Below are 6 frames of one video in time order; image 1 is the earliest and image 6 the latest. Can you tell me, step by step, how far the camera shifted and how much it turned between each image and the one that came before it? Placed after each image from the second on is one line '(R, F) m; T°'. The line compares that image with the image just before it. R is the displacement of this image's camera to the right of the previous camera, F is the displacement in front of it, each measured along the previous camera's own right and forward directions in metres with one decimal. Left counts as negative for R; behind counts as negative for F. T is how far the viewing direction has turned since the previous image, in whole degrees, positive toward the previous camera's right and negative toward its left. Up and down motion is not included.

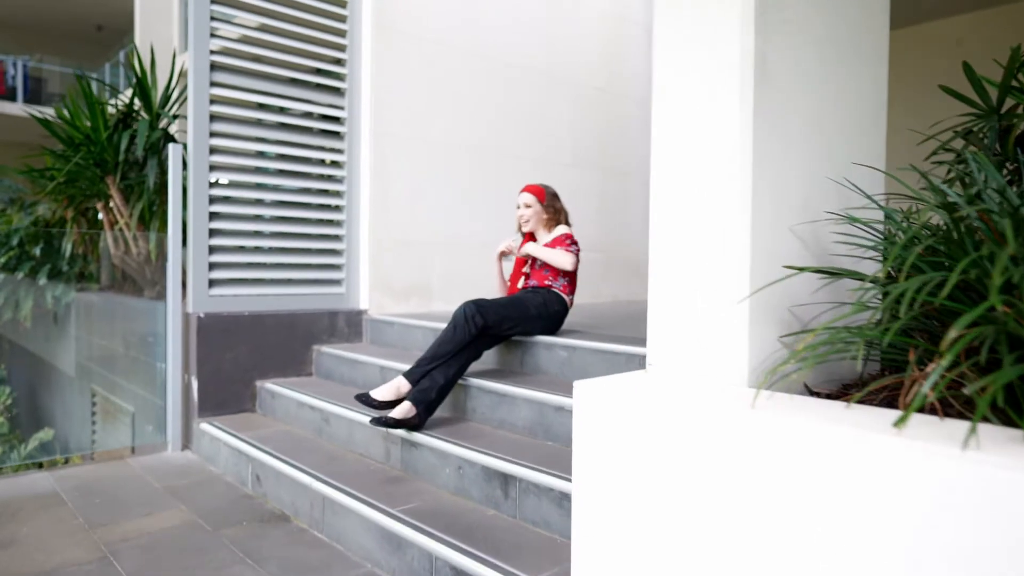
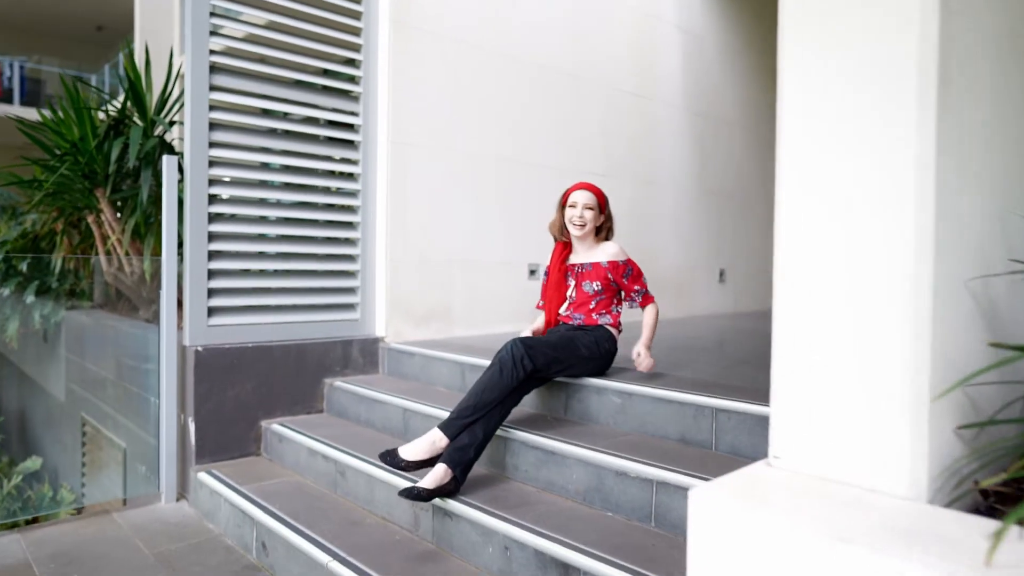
(-0.2, +0.4) m; 0°
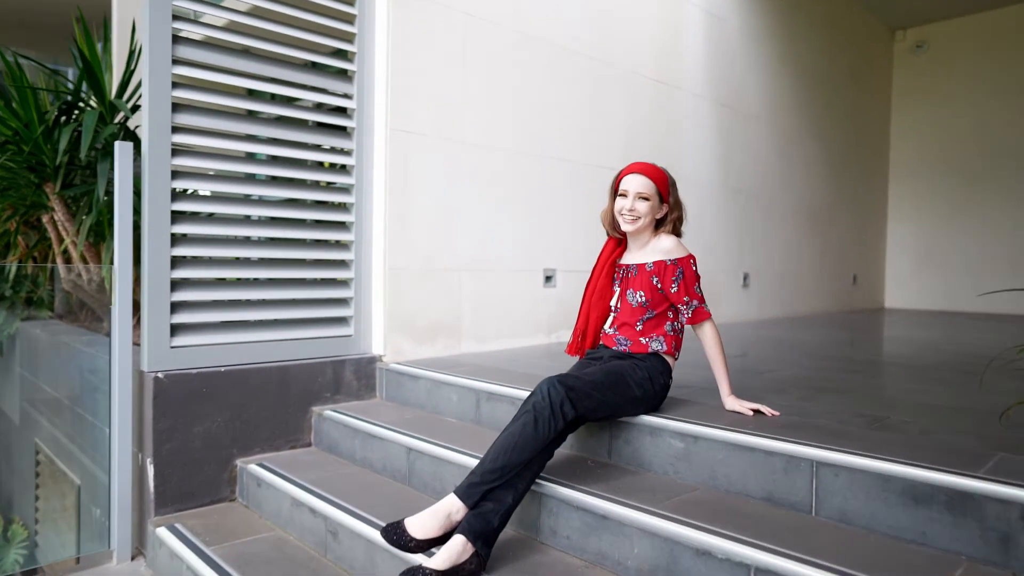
(-0.1, +0.5) m; +1°
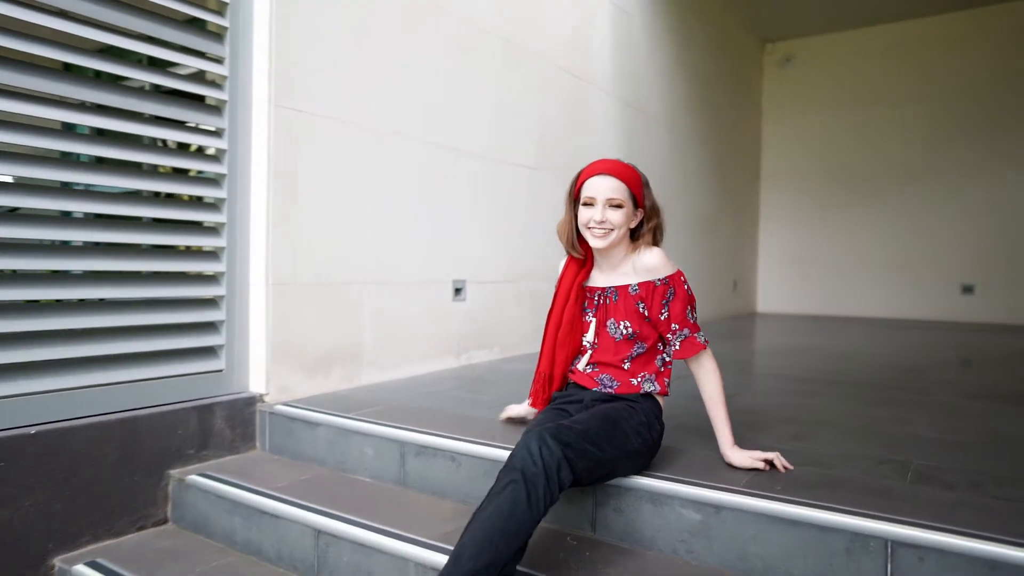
(-0.2, +0.5) m; +12°
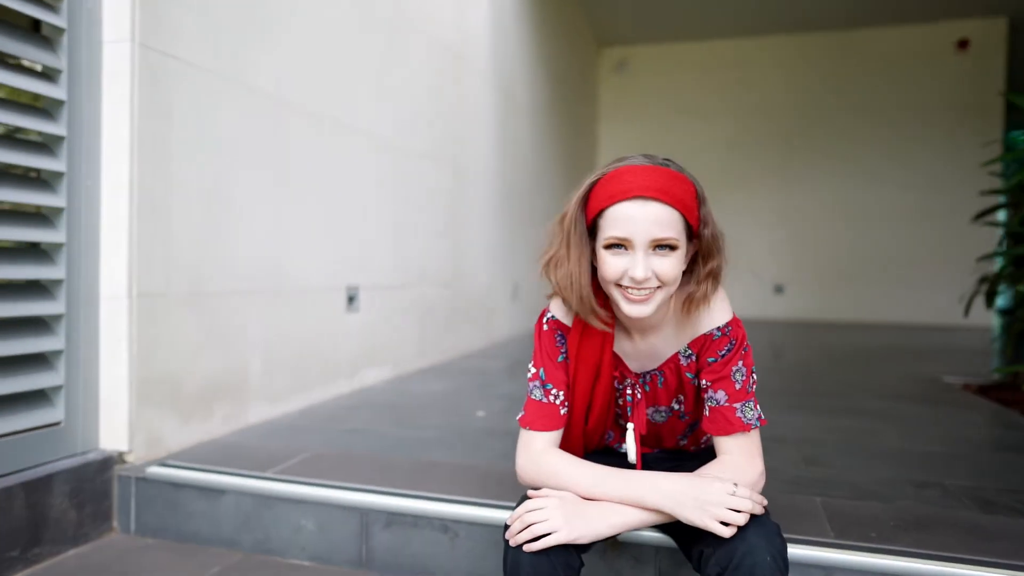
(-0.5, +0.5) m; +17°
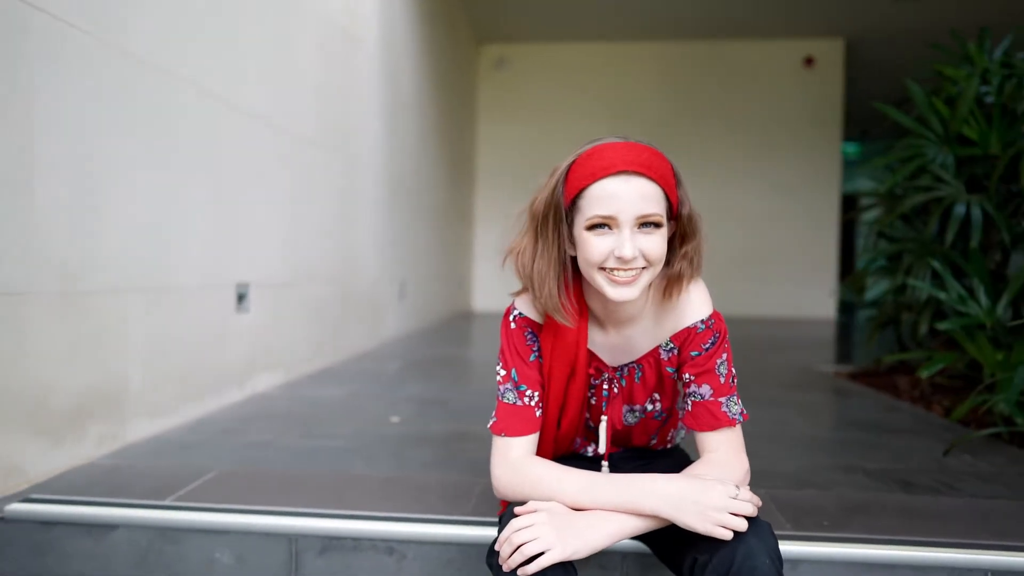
(-0.2, +0.1) m; +11°
